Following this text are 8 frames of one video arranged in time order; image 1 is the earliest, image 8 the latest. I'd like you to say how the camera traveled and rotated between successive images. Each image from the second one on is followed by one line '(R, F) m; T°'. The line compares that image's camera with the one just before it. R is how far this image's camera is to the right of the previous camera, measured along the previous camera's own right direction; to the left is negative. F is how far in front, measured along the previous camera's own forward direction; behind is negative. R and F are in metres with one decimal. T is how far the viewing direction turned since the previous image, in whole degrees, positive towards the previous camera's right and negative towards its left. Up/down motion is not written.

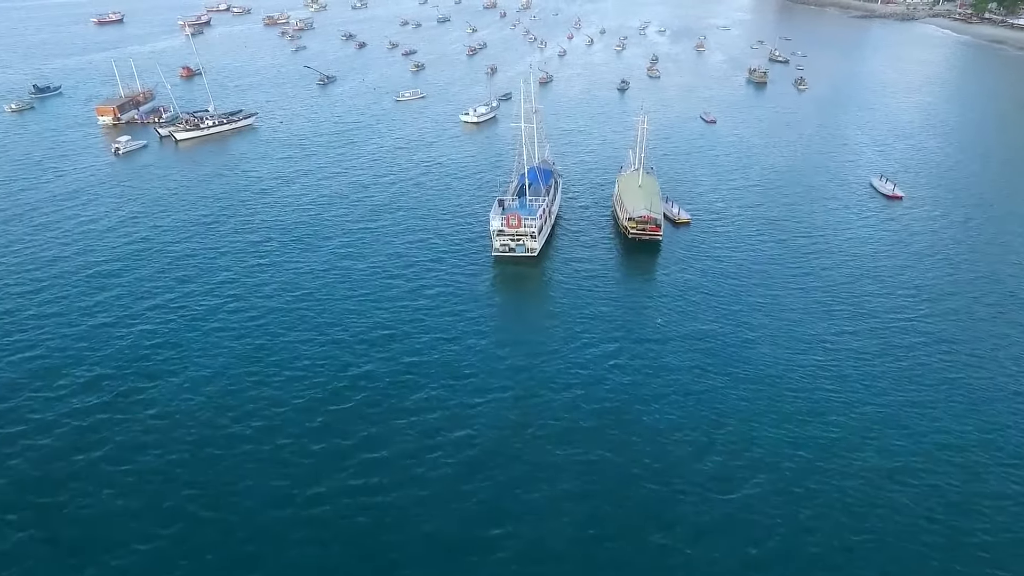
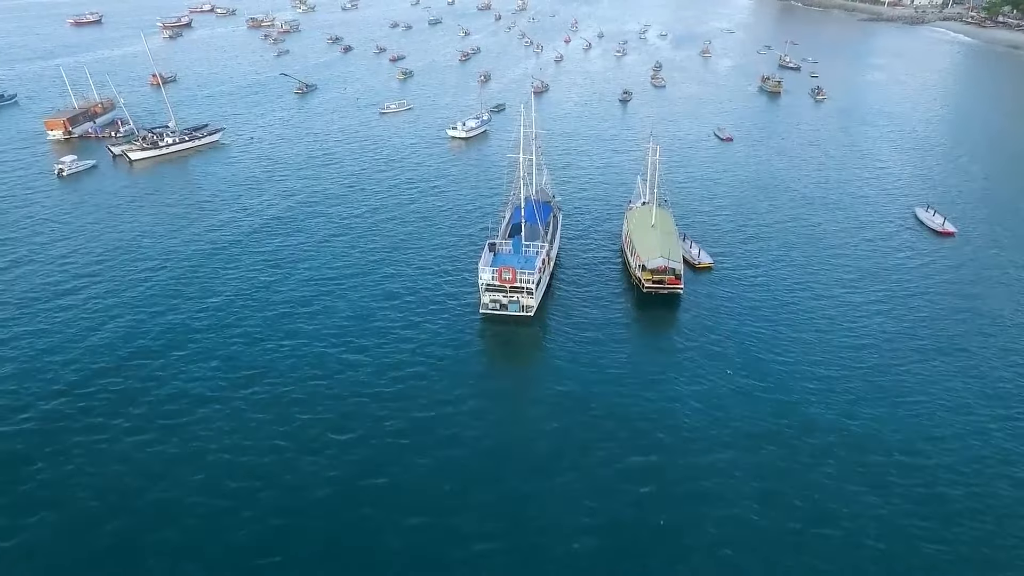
(+0.2, +17.9) m; 0°
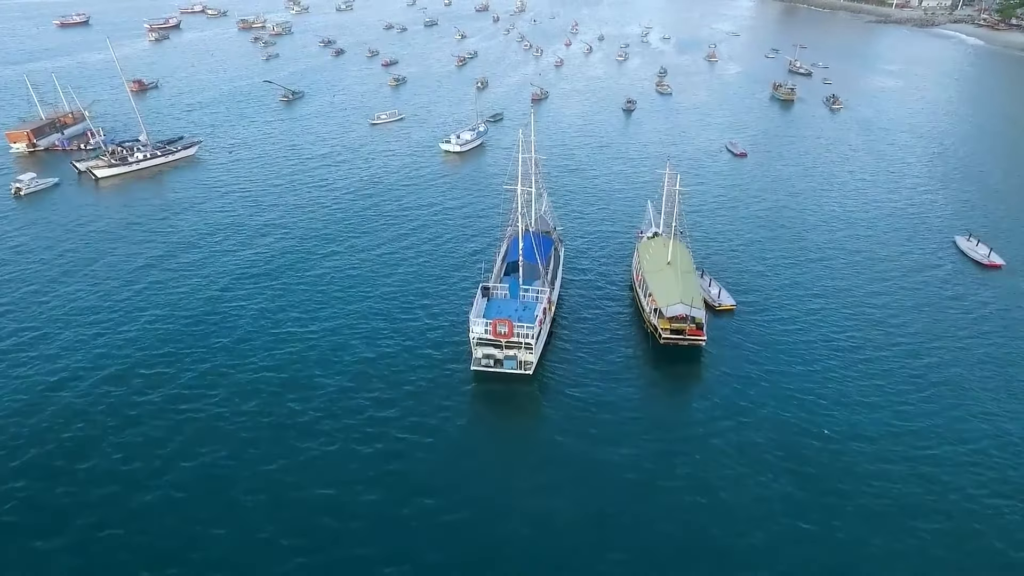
(+0.2, +12.4) m; 0°
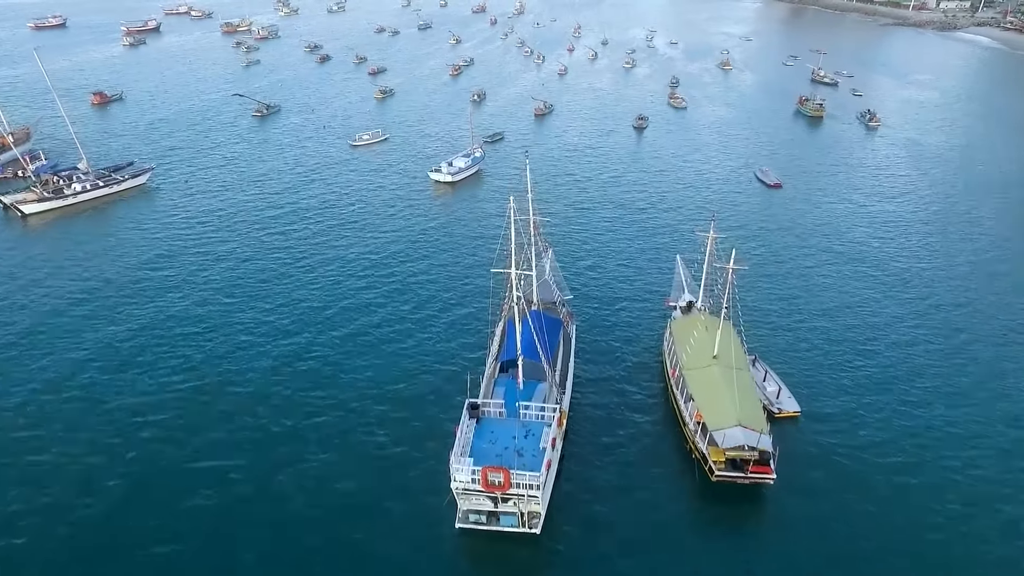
(0.0, +21.8) m; 0°
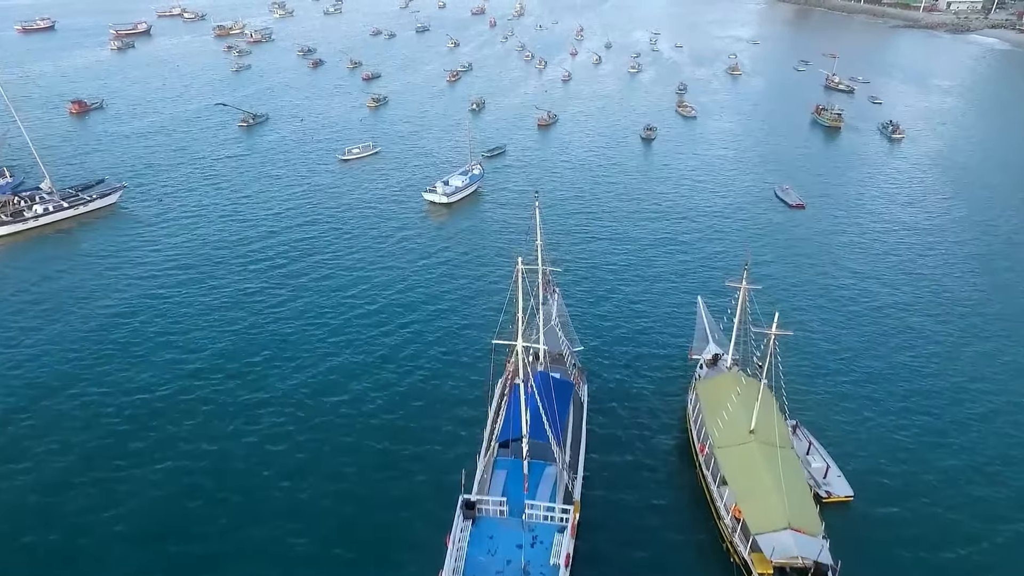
(-0.2, +10.9) m; 0°
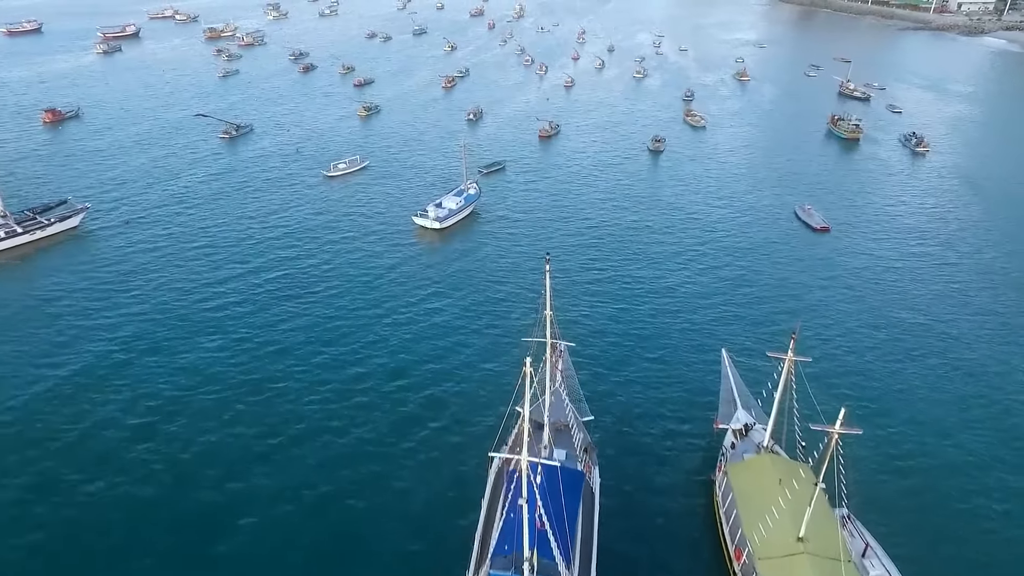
(+0.1, +11.1) m; 0°
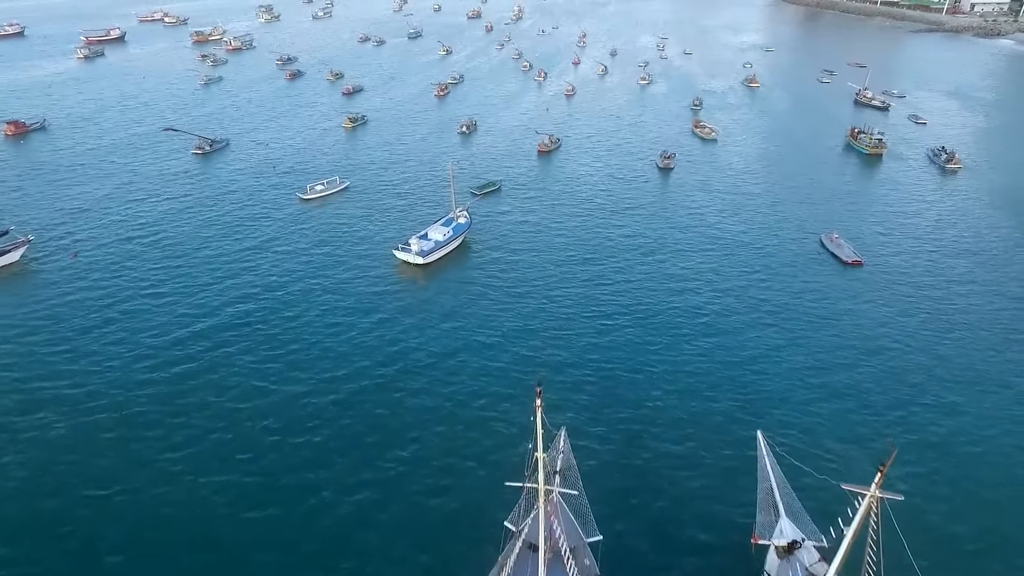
(+0.7, +13.4) m; 0°
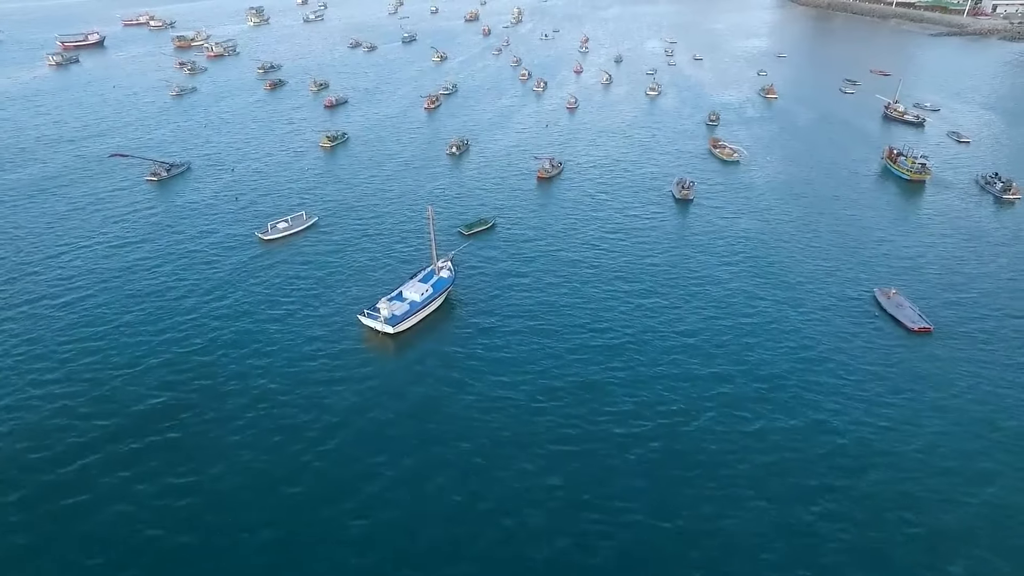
(+0.8, +19.2) m; 0°
